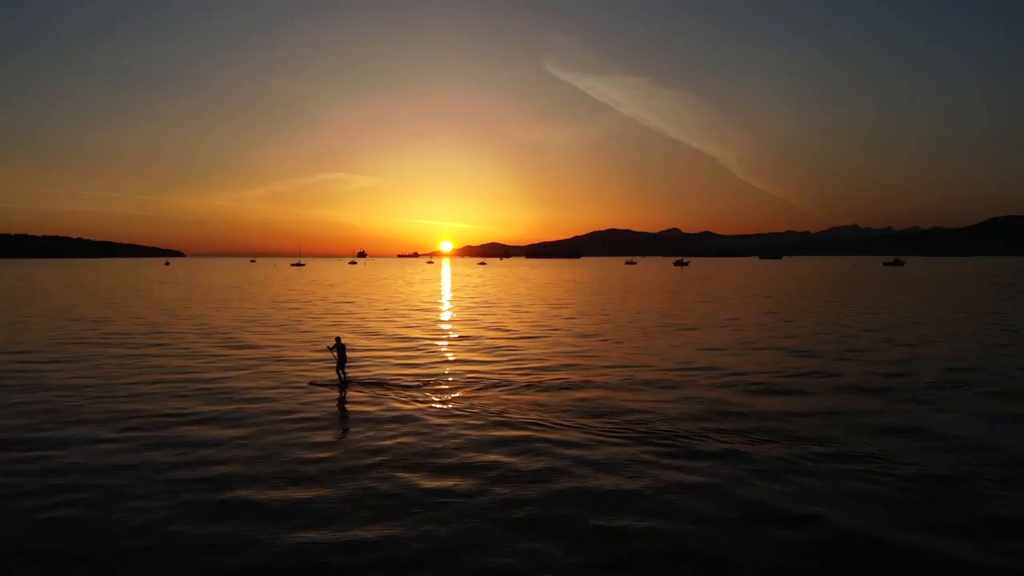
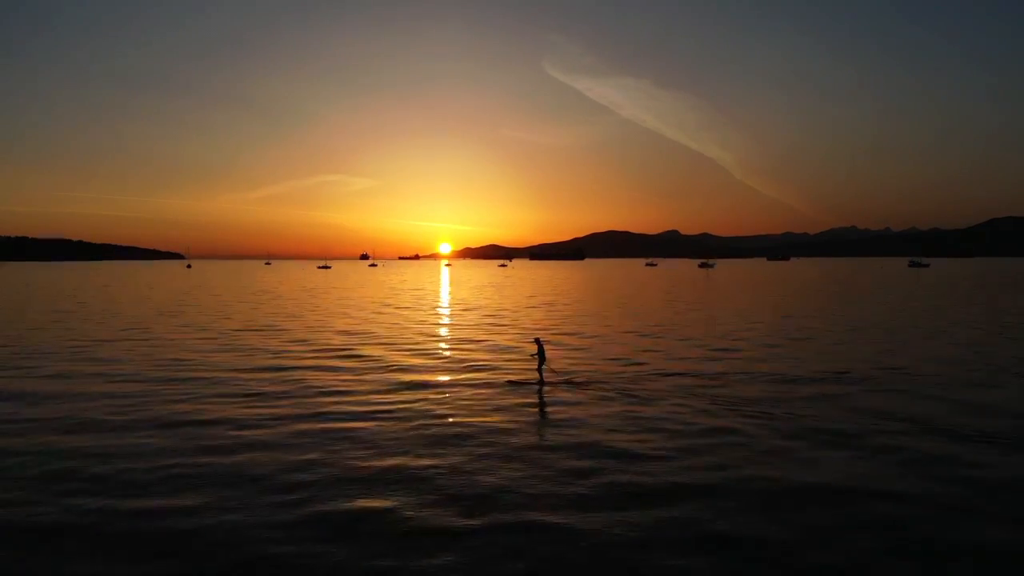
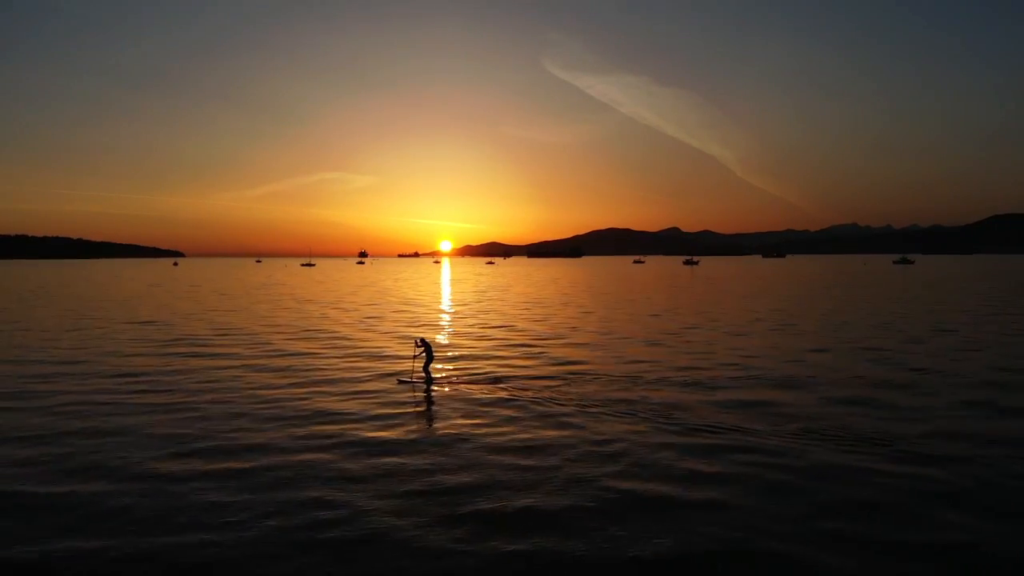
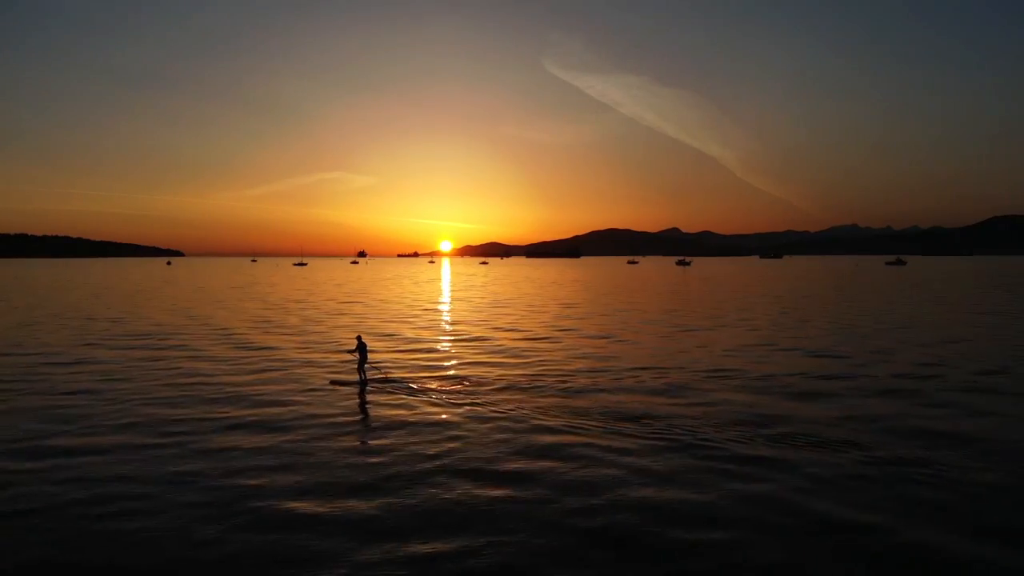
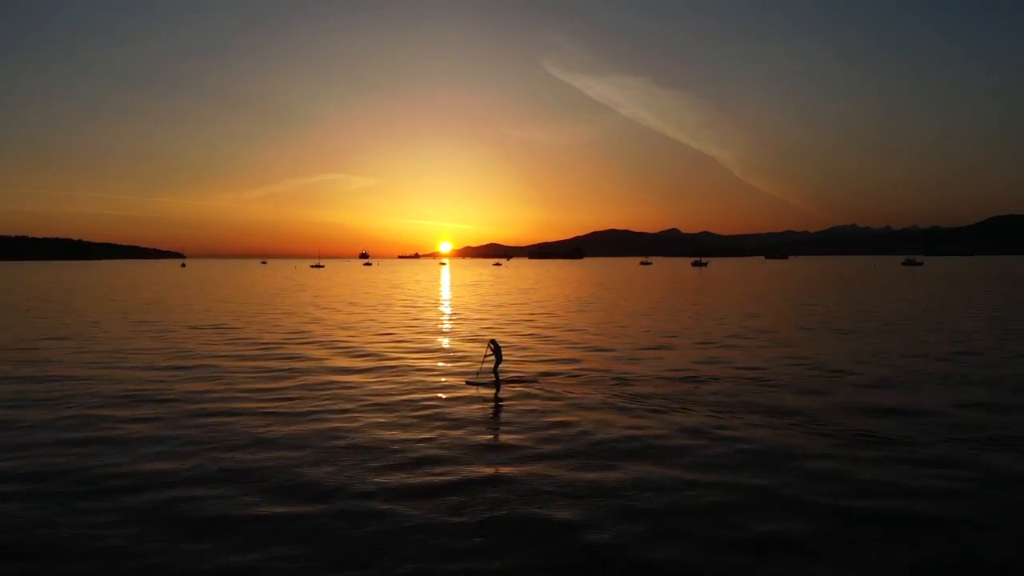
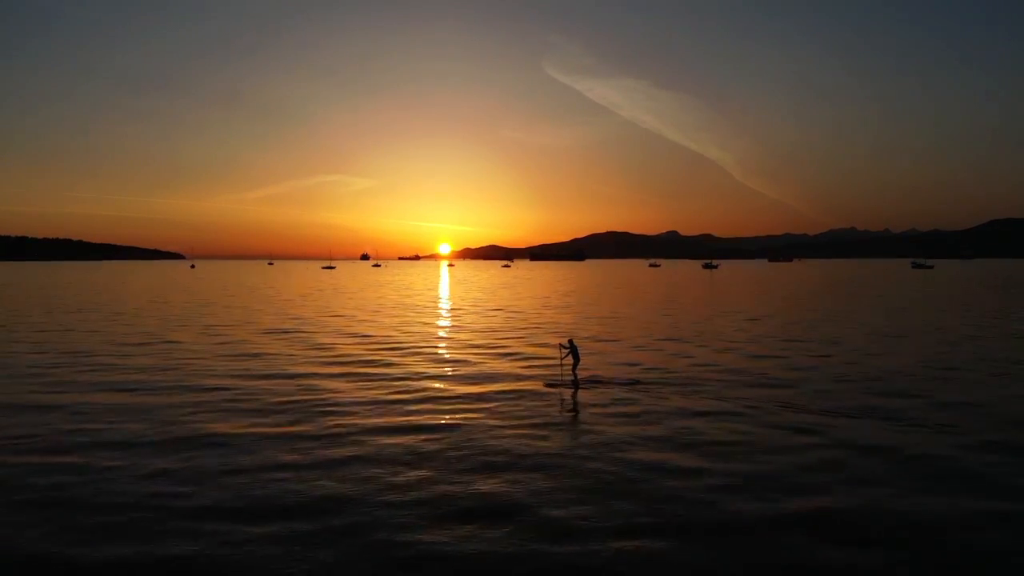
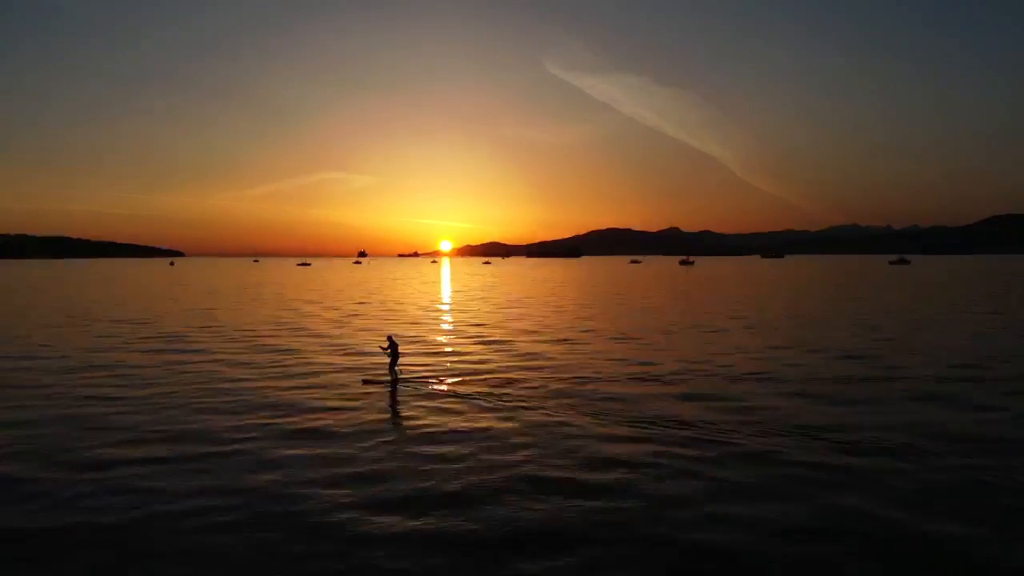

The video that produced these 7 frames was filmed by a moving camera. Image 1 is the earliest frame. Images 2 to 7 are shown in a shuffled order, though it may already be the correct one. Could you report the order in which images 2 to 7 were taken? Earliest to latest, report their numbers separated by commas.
4, 7, 3, 5, 2, 6
